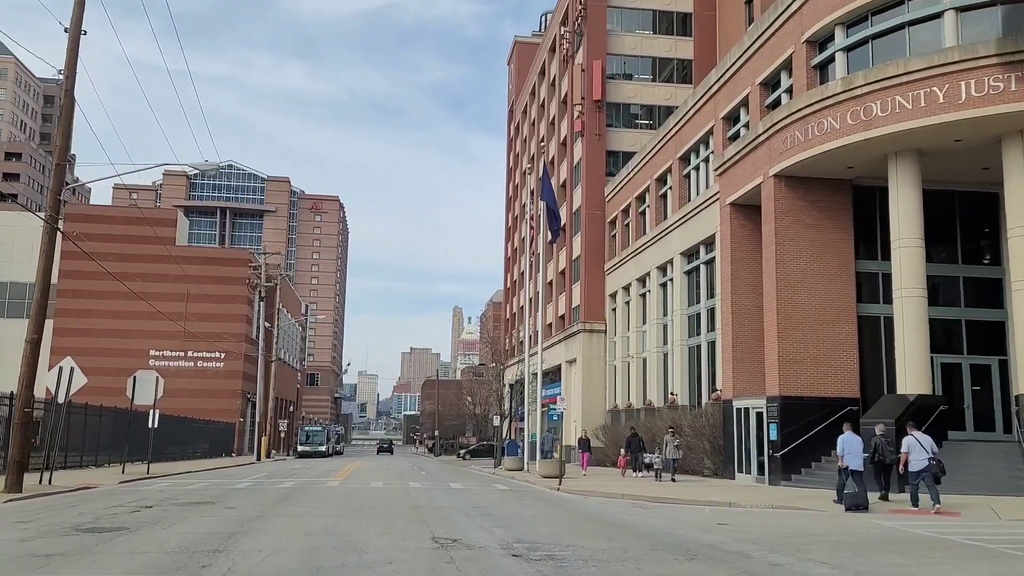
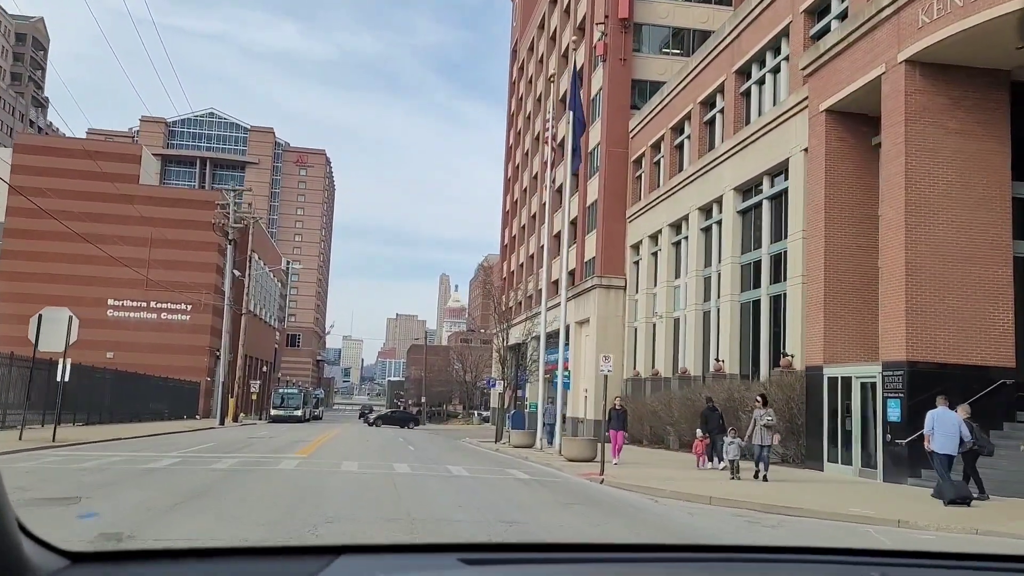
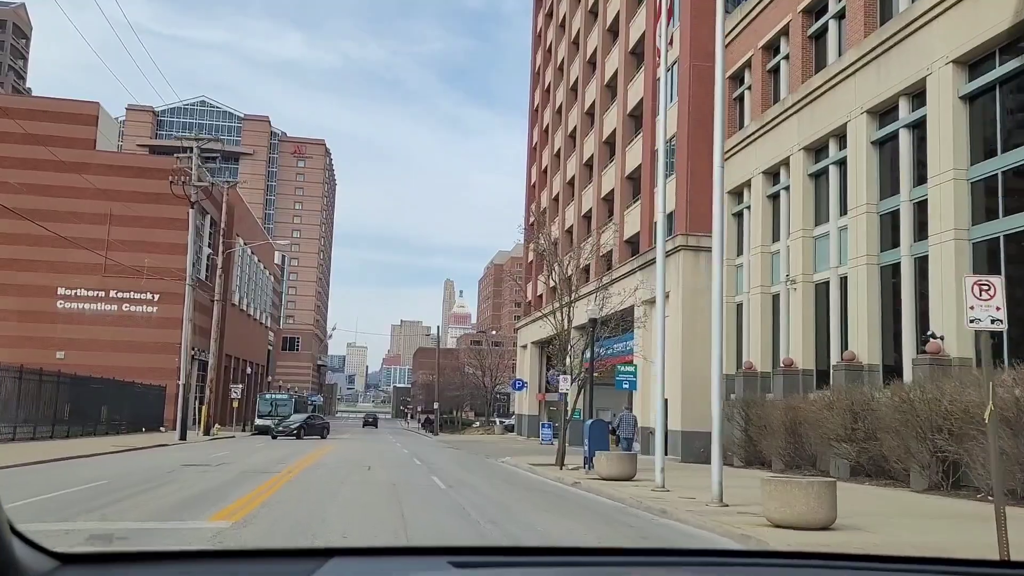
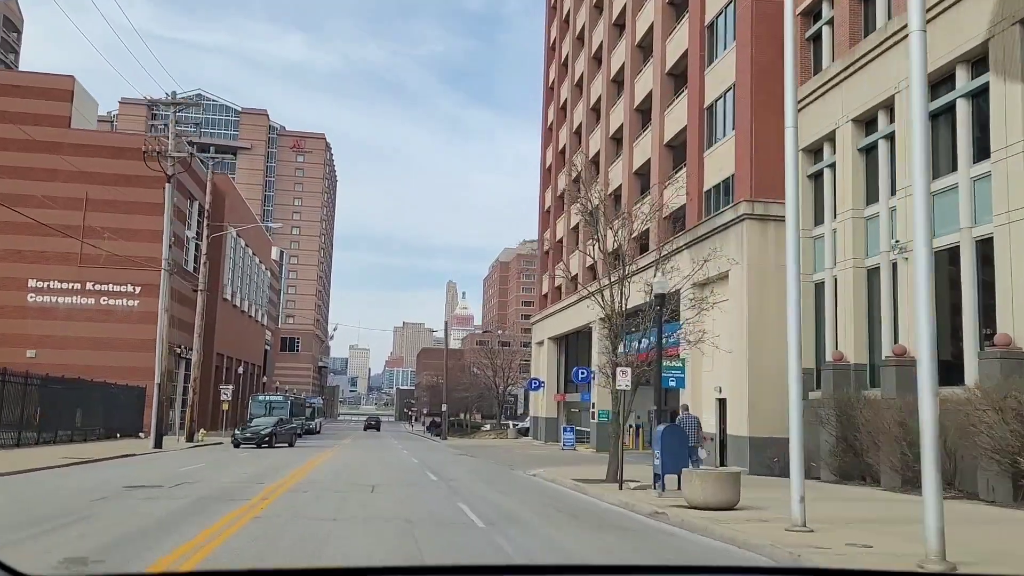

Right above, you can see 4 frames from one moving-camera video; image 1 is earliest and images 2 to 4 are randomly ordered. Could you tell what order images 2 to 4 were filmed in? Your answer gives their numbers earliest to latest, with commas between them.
2, 3, 4
